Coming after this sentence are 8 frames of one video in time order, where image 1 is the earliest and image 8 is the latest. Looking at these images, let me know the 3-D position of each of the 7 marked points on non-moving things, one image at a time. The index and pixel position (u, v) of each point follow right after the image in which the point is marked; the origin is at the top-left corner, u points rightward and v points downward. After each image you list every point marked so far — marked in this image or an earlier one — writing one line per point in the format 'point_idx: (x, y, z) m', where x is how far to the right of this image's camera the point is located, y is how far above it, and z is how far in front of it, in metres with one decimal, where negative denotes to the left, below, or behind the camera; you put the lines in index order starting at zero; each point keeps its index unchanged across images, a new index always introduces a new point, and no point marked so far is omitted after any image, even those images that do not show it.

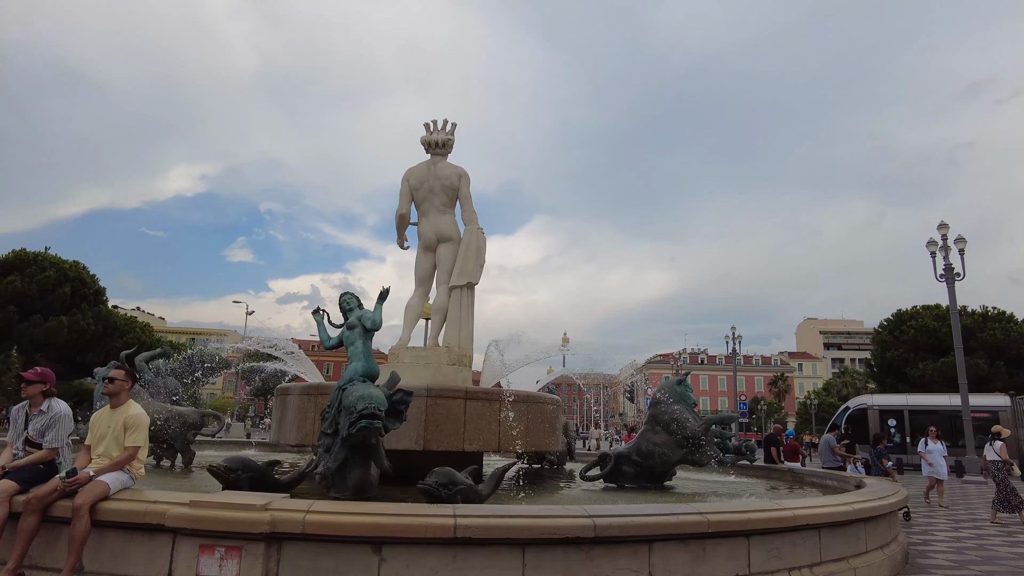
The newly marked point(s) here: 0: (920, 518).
0: (+5.5, -3.1, +8.6) m
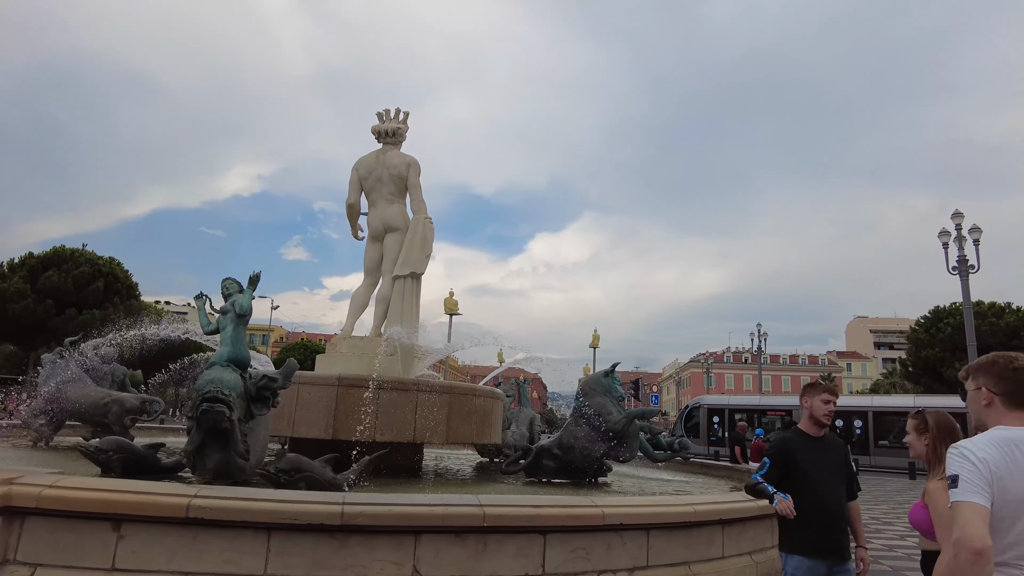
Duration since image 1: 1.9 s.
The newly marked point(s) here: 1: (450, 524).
0: (+4.6, -3.0, +8.0) m
1: (-0.4, -1.3, +3.6) m
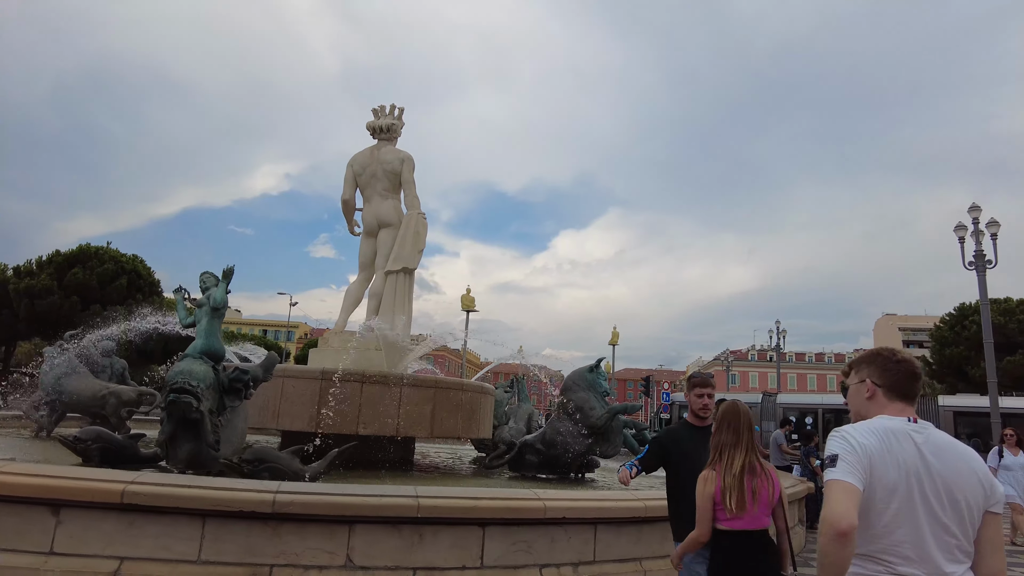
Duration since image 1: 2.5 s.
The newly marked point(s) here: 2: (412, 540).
0: (+4.4, -2.9, +7.9) m
1: (-0.7, -1.3, +3.6) m
2: (-0.6, -1.4, +3.6) m
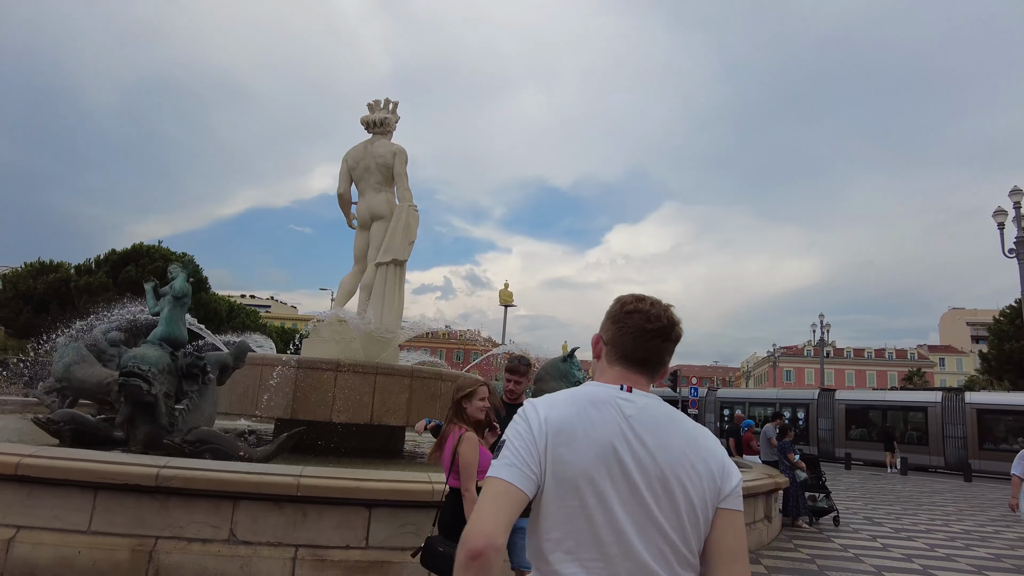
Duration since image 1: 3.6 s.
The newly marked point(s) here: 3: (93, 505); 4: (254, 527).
0: (+4.1, -2.8, +7.5) m
1: (-1.4, -1.2, +3.6) m
2: (-1.3, -1.3, +3.7) m
3: (-2.4, -1.2, +3.6) m
4: (-1.5, -1.4, +3.7) m
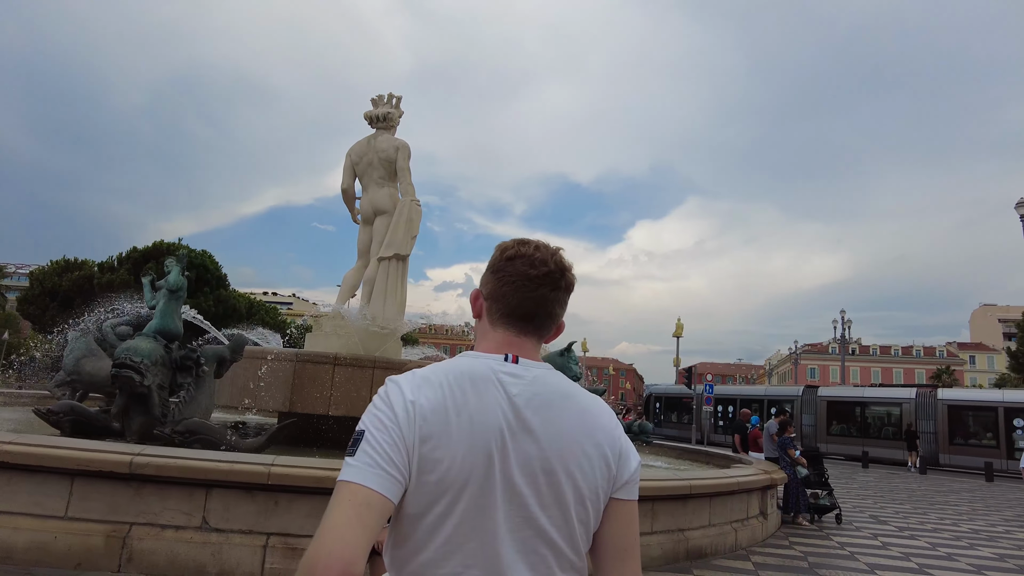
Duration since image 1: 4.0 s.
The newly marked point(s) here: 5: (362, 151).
0: (+4.1, -2.7, +7.3) m
1: (-1.6, -1.1, +3.7) m
2: (-1.4, -1.3, +3.7) m
3: (-2.6, -1.2, +3.7) m
4: (-1.7, -1.3, +3.7) m
5: (-2.4, +2.2, +10.2) m
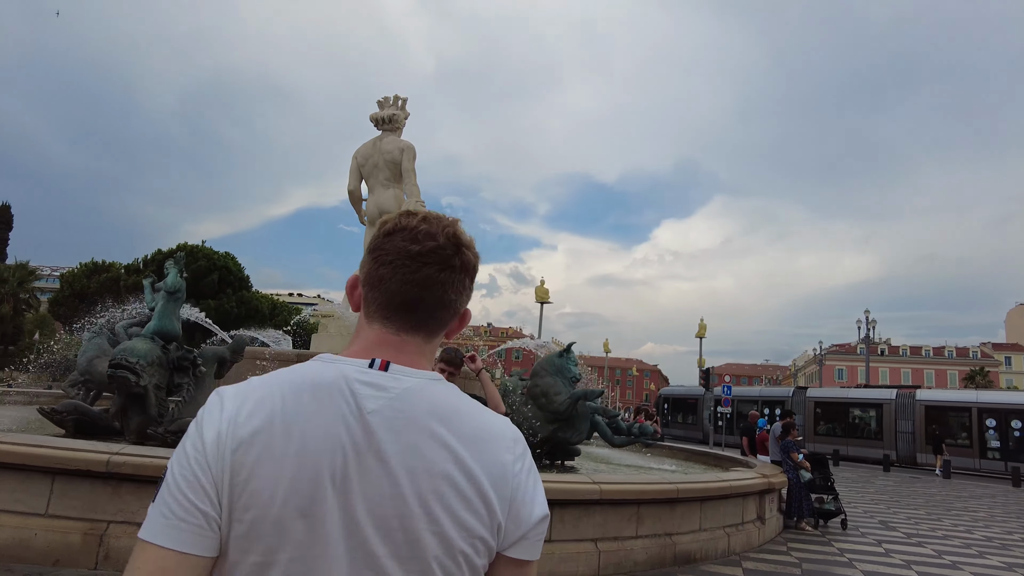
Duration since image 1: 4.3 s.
0: (+4.0, -2.7, +7.1) m
1: (-1.8, -1.1, +3.7) m
2: (-1.6, -1.3, +3.8) m
3: (-2.7, -1.2, +3.7) m
4: (-1.8, -1.3, +3.7) m
5: (-2.3, +2.2, +10.3) m
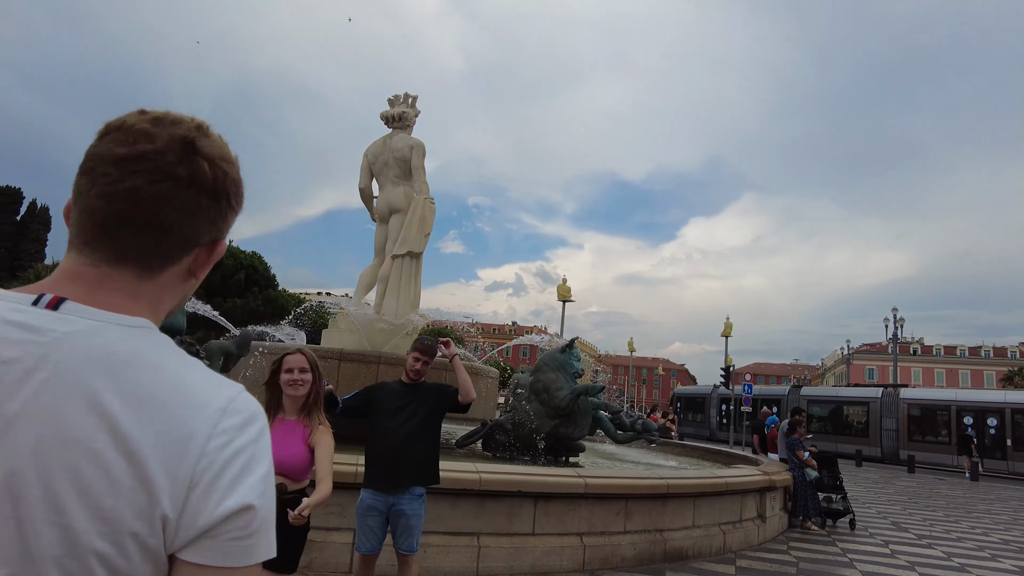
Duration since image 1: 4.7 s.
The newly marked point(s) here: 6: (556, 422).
0: (+4.0, -2.6, +6.9) m
1: (-1.9, -1.1, +3.8) m
2: (-1.7, -1.2, +3.8) m
3: (-2.9, -1.1, +3.9) m
4: (-2.0, -1.3, +3.8) m
5: (-2.2, +2.2, +10.3) m
6: (+0.5, -1.5, +7.2) m
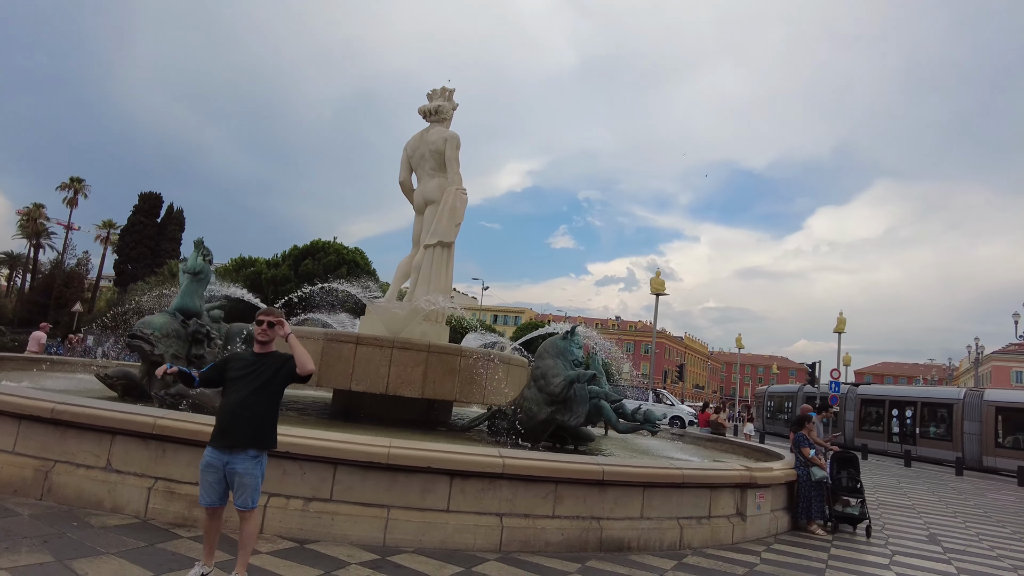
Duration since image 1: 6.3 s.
0: (+3.9, -2.5, +6.2) m
1: (-2.5, -0.9, +4.2) m
2: (-2.4, -1.1, +4.2) m
3: (-3.5, -1.0, +4.5) m
4: (-2.6, -1.2, +4.3) m
5: (-1.6, +2.4, +10.7) m
6: (+0.5, -1.4, +7.2) m
